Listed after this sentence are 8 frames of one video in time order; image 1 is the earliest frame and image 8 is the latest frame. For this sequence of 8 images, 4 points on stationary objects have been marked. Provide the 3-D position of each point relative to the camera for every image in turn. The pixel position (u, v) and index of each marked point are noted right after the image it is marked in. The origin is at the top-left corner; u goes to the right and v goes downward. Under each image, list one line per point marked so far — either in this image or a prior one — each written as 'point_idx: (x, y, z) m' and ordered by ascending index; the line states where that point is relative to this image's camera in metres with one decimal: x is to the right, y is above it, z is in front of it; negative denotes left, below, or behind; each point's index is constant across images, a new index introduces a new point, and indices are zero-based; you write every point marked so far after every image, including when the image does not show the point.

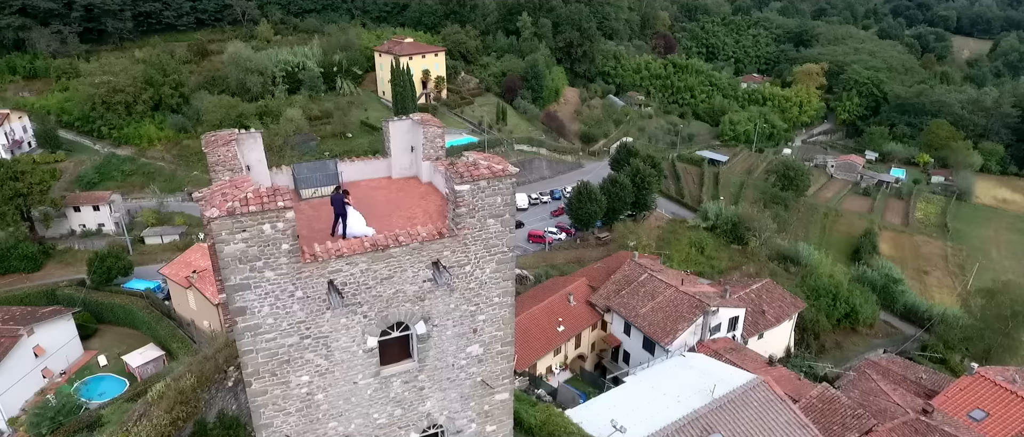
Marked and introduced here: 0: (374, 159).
0: (-2.9, +1.2, +12.3) m
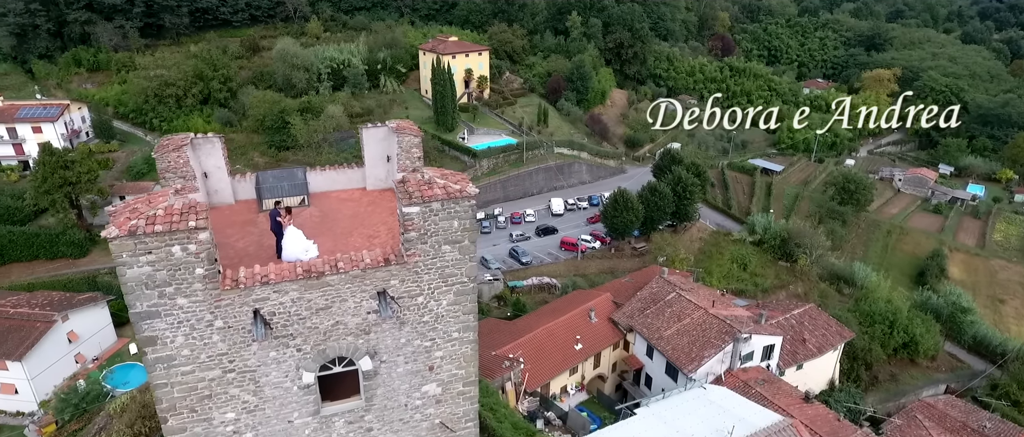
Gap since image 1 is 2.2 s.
0: (-3.1, +0.9, +11.4) m
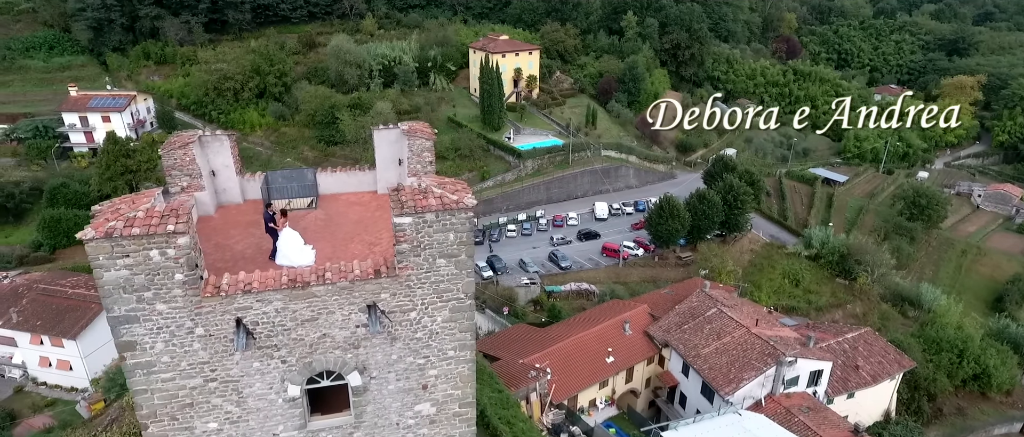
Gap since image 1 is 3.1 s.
0: (-2.8, +0.9, +11.0) m
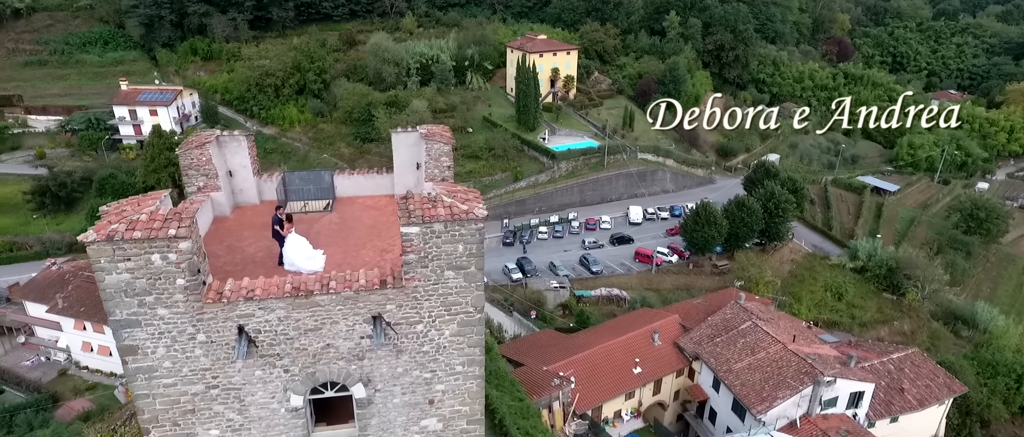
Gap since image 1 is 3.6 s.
0: (-2.5, +0.8, +10.8) m
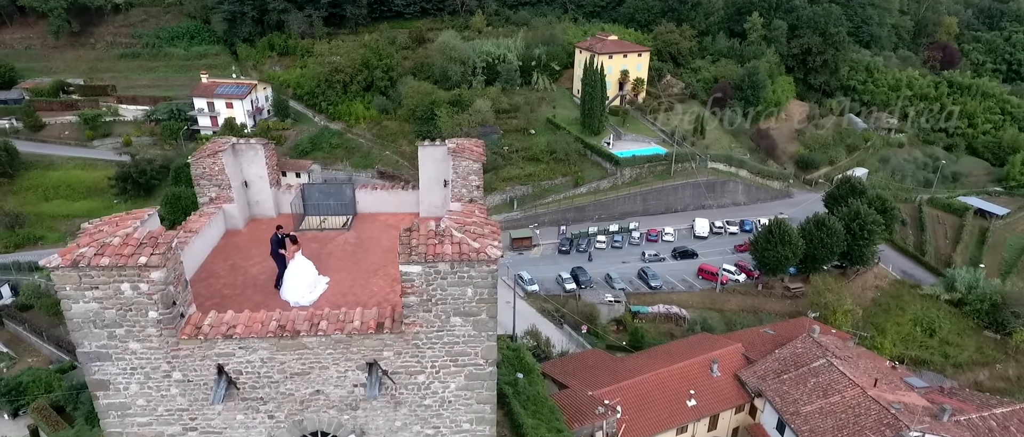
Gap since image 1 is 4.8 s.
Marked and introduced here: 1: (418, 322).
0: (-1.8, +0.5, +9.8) m
1: (-1.0, -1.1, +6.4) m
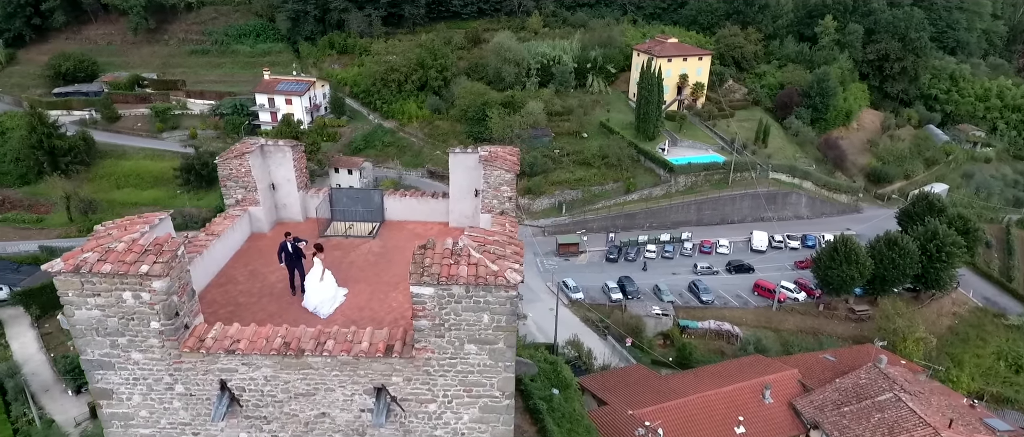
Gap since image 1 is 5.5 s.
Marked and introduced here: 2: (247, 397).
0: (-1.3, +0.3, +9.4) m
1: (-0.8, -1.3, +5.9) m
2: (-2.7, -1.8, +6.2) m
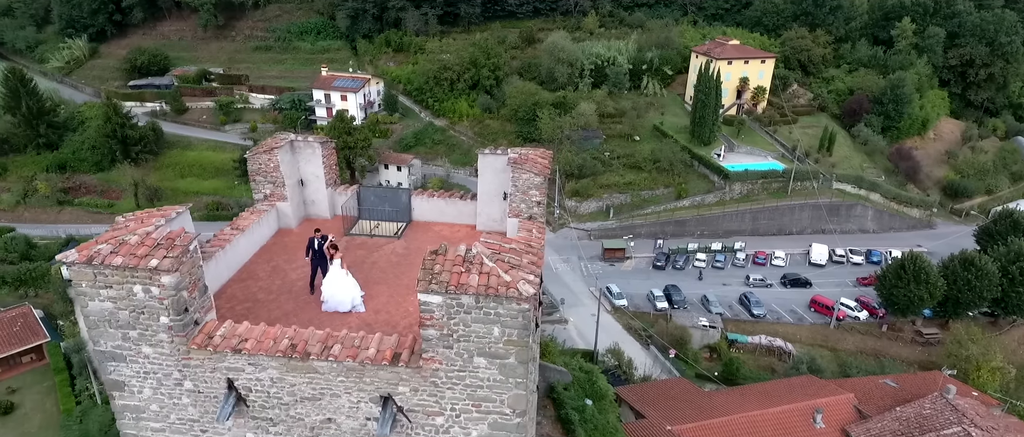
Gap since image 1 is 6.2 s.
0: (-0.8, +0.3, +9.1) m
1: (-0.7, -1.3, +5.6) m
2: (-2.6, -1.8, +6.1) m
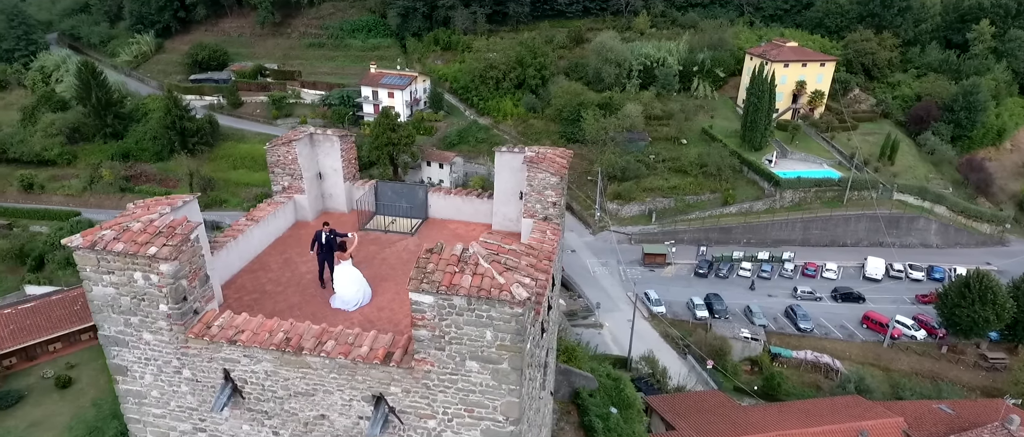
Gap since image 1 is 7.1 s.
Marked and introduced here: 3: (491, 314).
0: (-0.5, +0.3, +8.9) m
1: (-0.8, -1.3, +5.4) m
2: (-2.6, -1.7, +6.0) m
3: (-0.2, -0.8, +5.1) m
